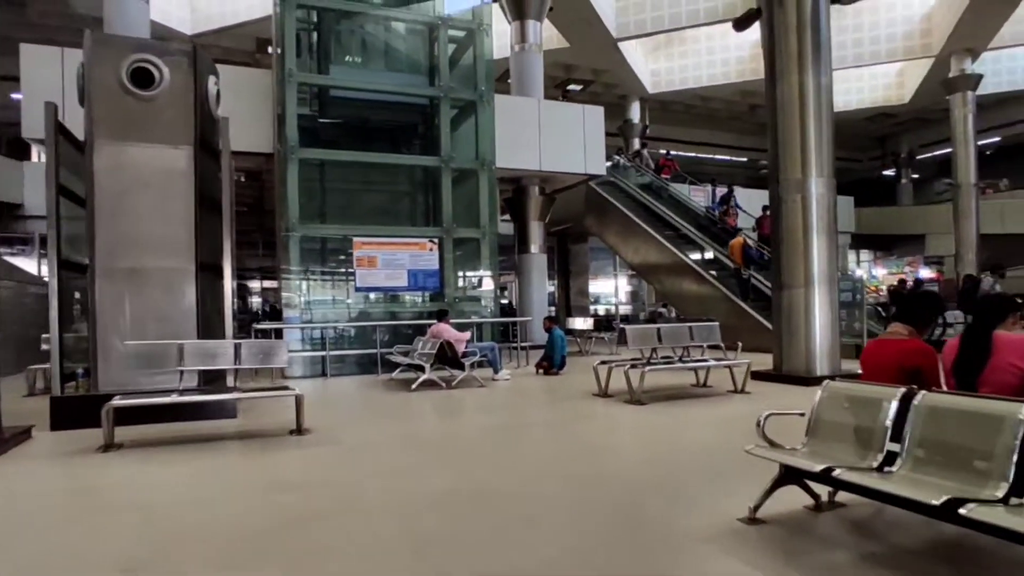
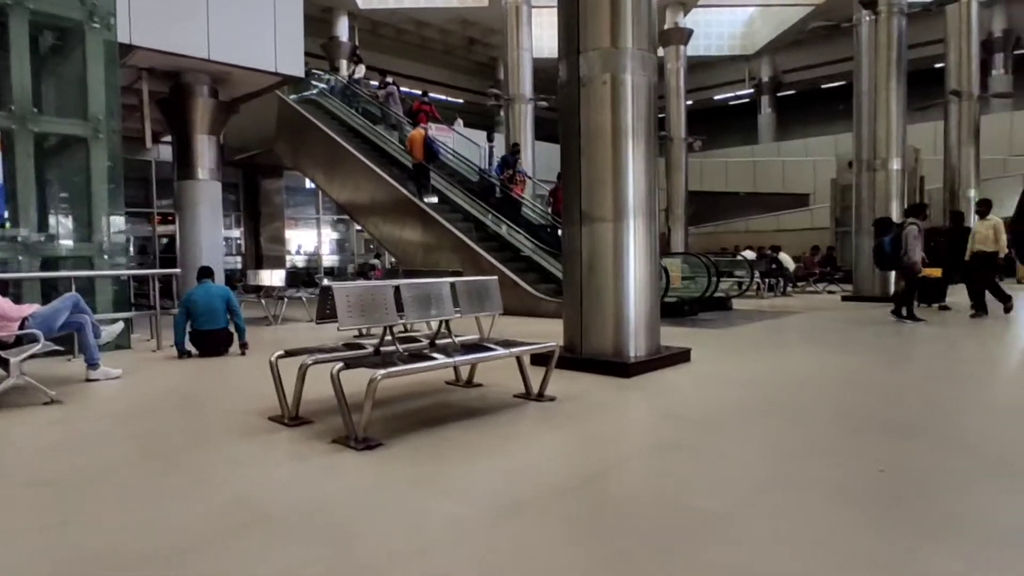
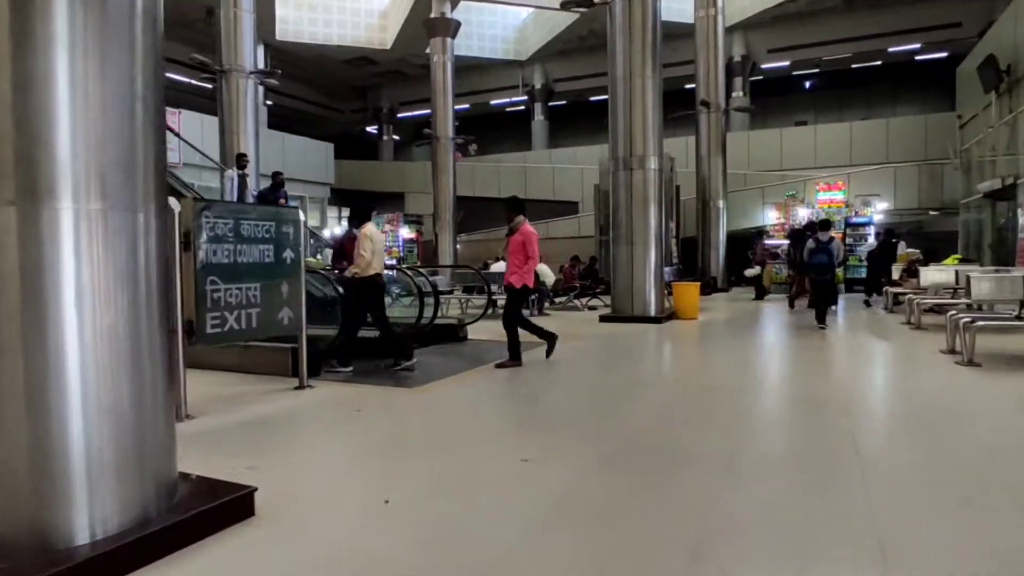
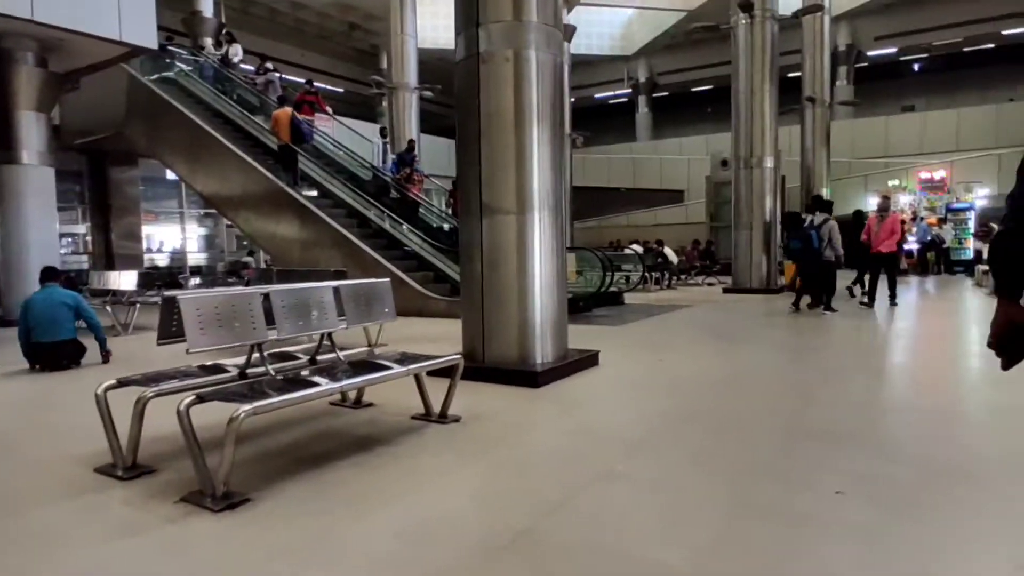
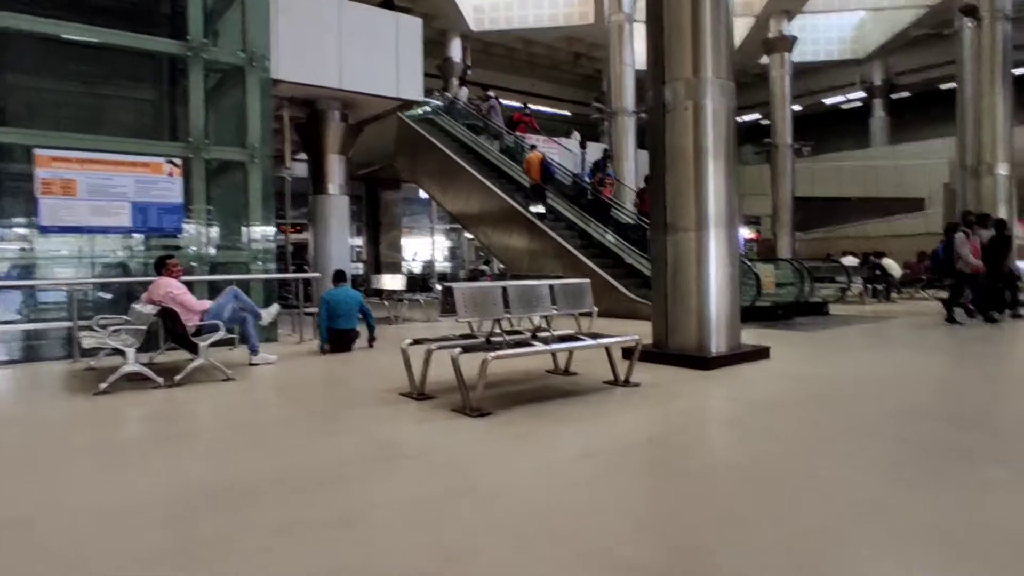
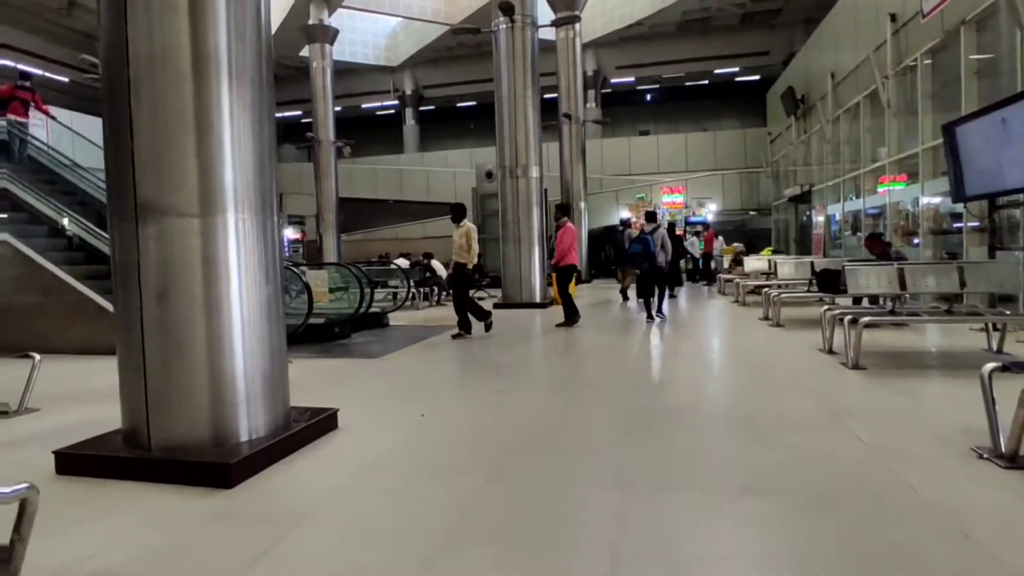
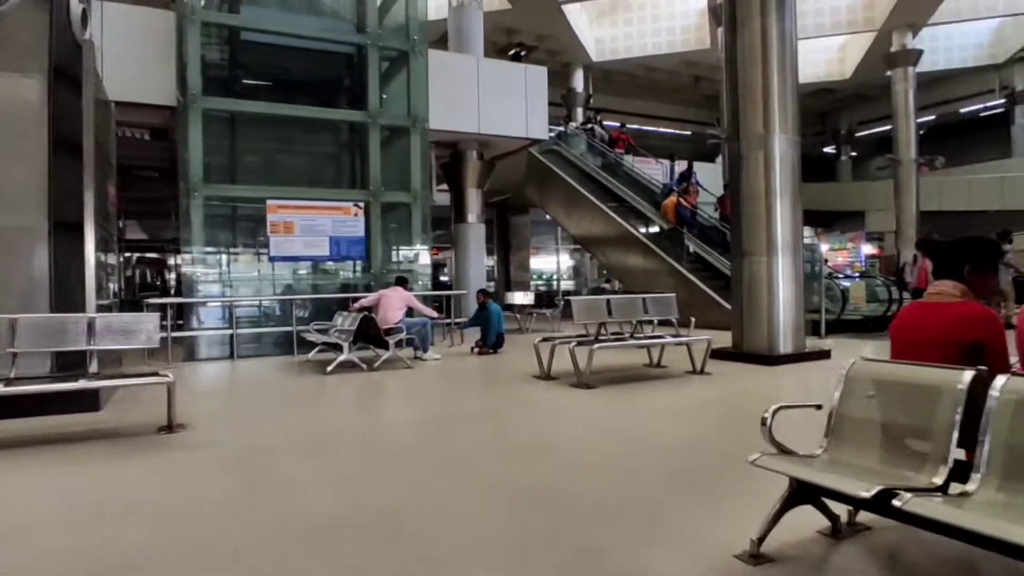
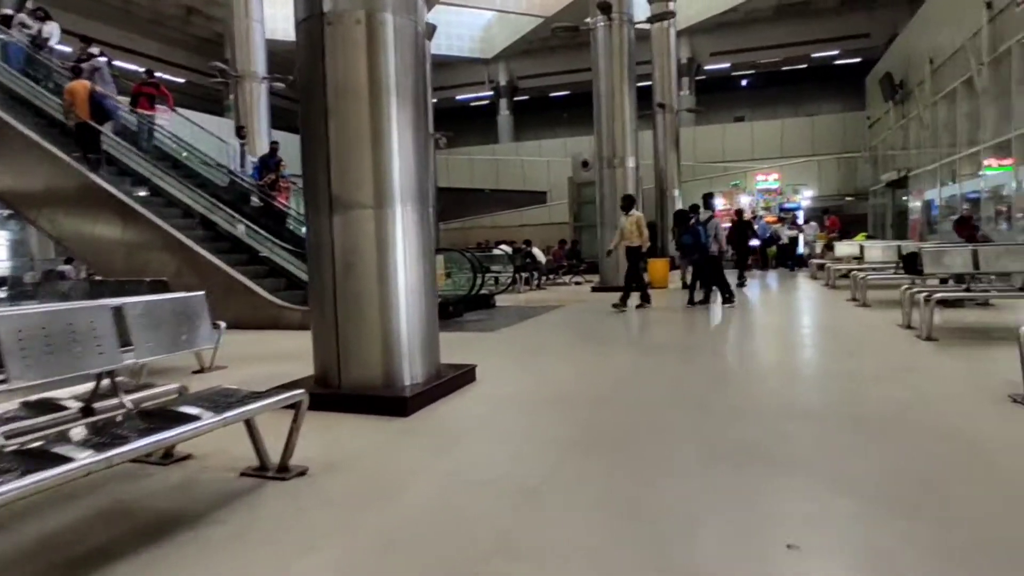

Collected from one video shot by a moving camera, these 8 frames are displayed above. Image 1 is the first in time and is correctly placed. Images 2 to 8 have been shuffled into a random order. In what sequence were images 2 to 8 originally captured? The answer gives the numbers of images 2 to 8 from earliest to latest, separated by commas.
7, 5, 2, 4, 8, 6, 3
